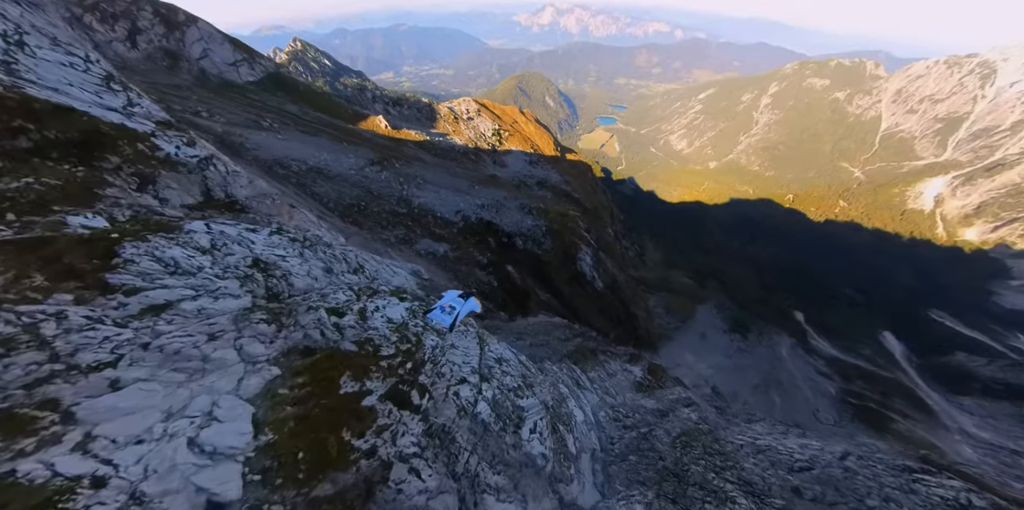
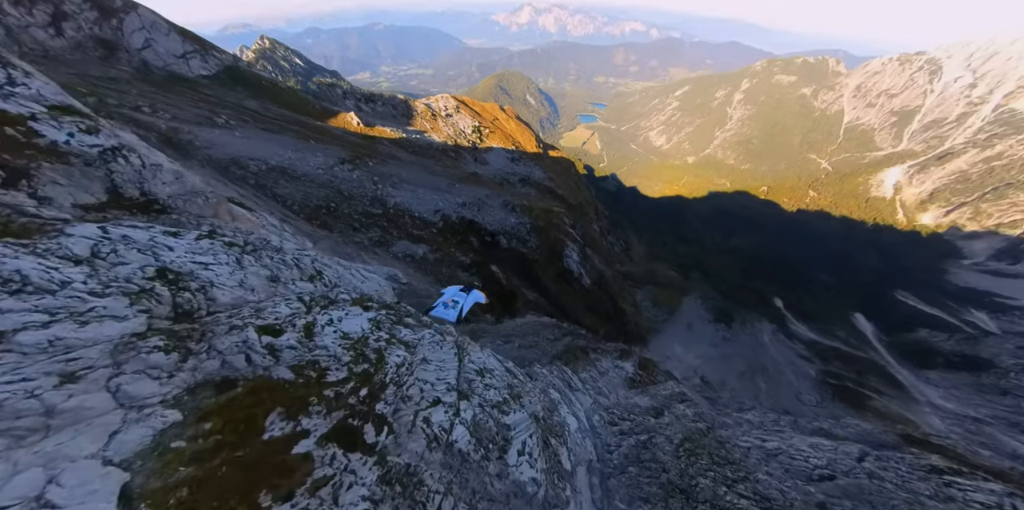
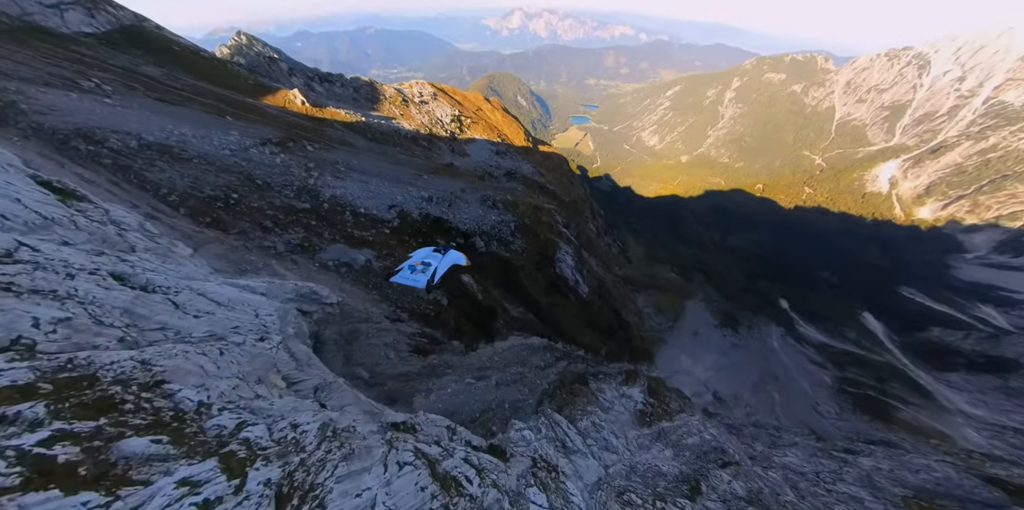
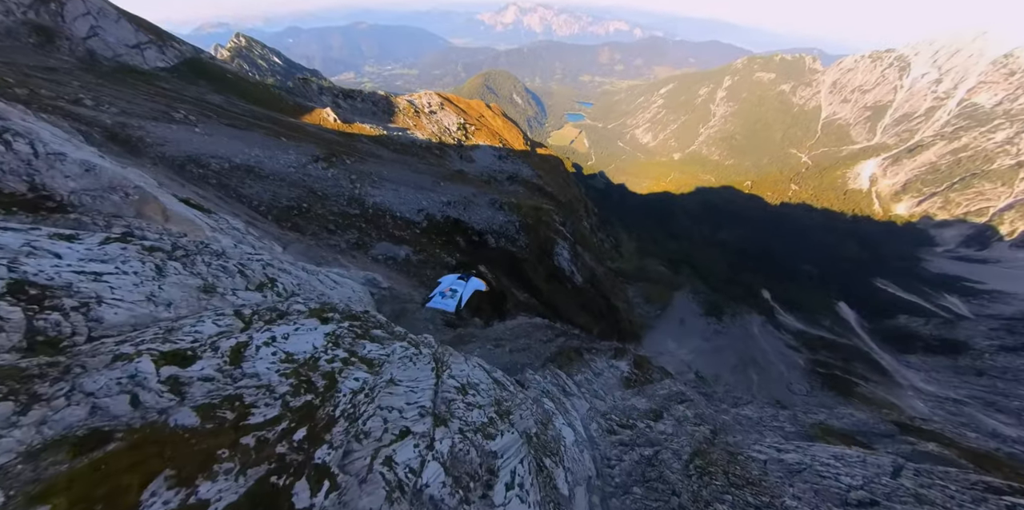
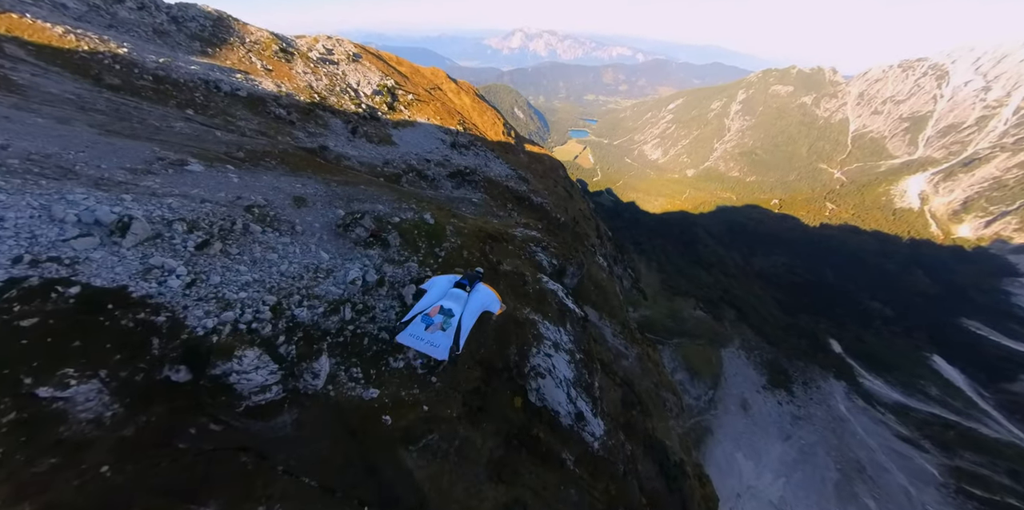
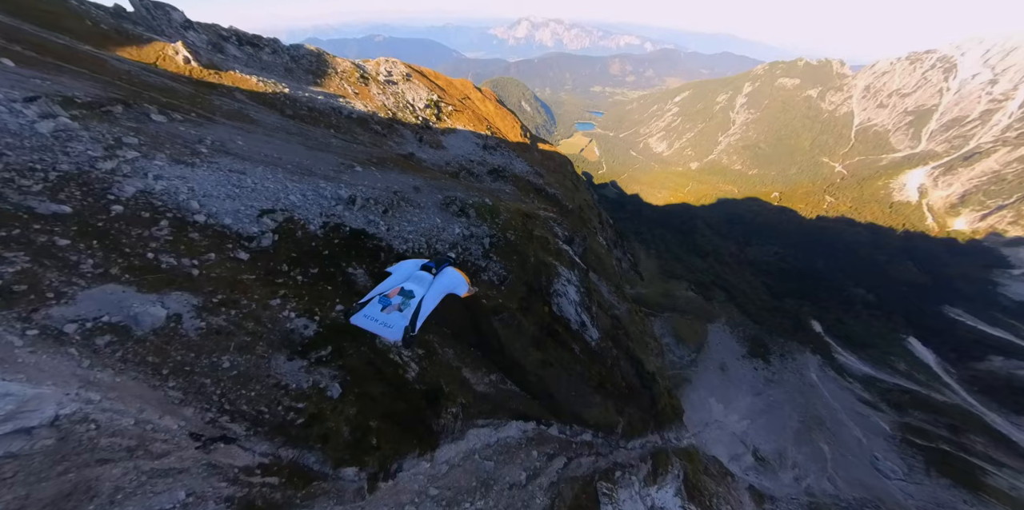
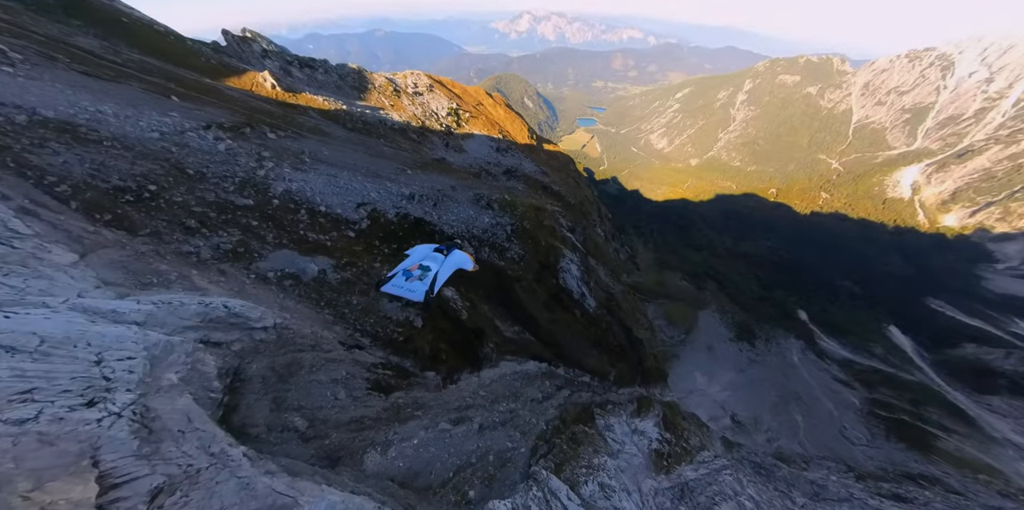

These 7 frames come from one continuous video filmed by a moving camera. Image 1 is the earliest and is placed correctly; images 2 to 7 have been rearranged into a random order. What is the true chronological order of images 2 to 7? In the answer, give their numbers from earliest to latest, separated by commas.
2, 4, 3, 7, 6, 5
